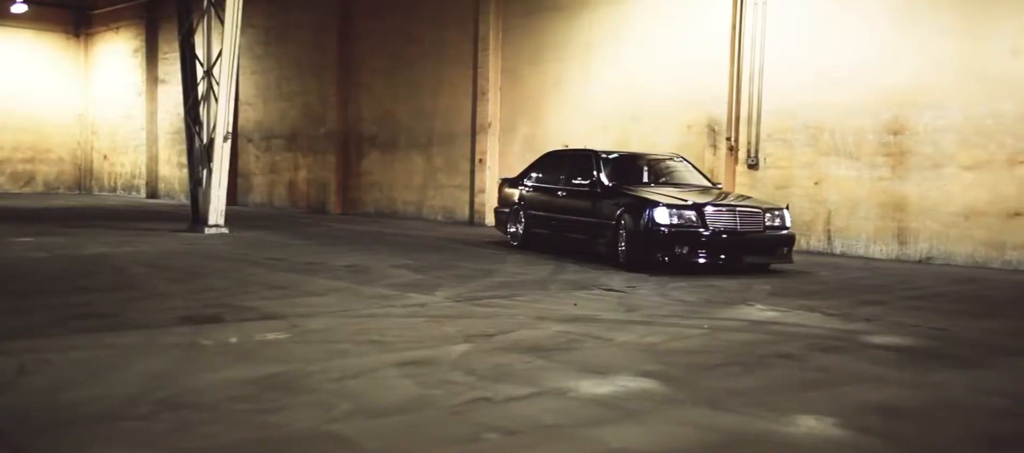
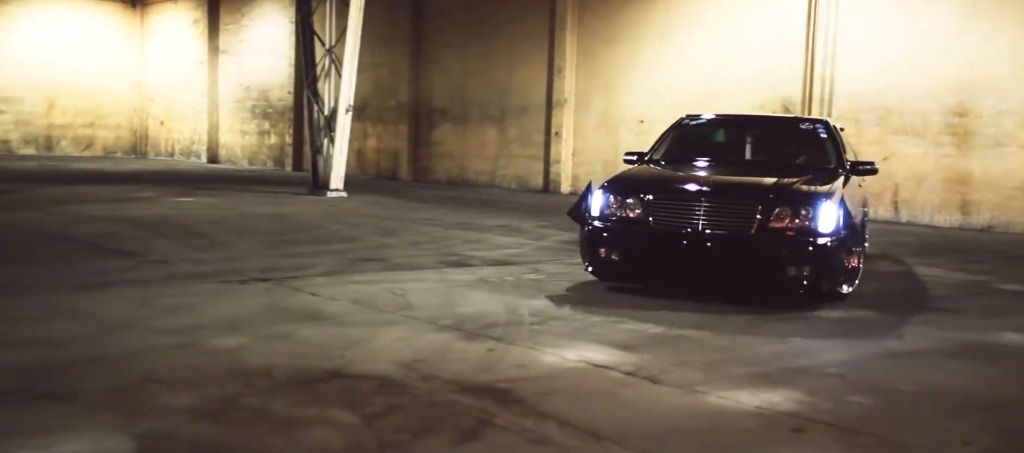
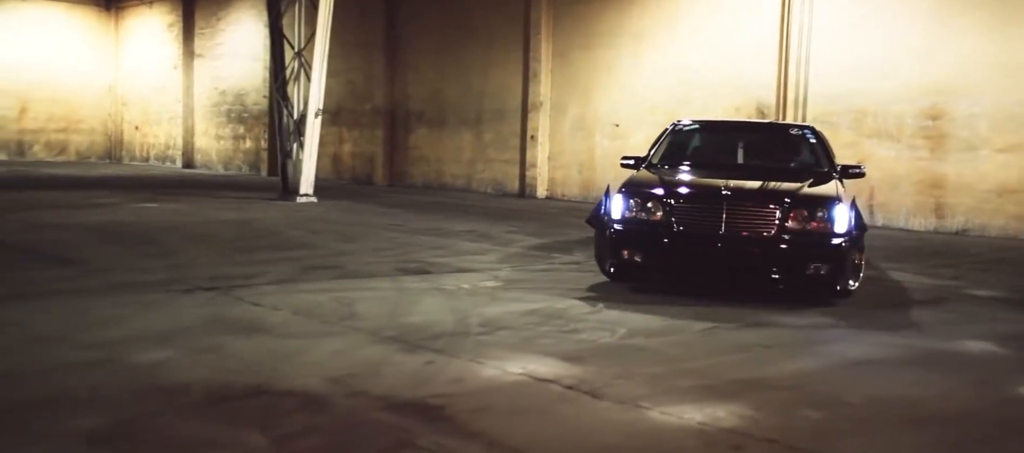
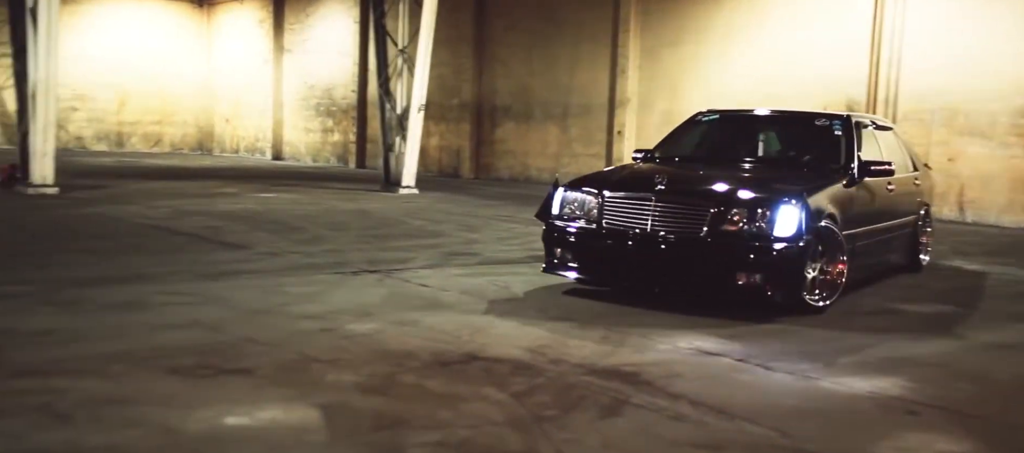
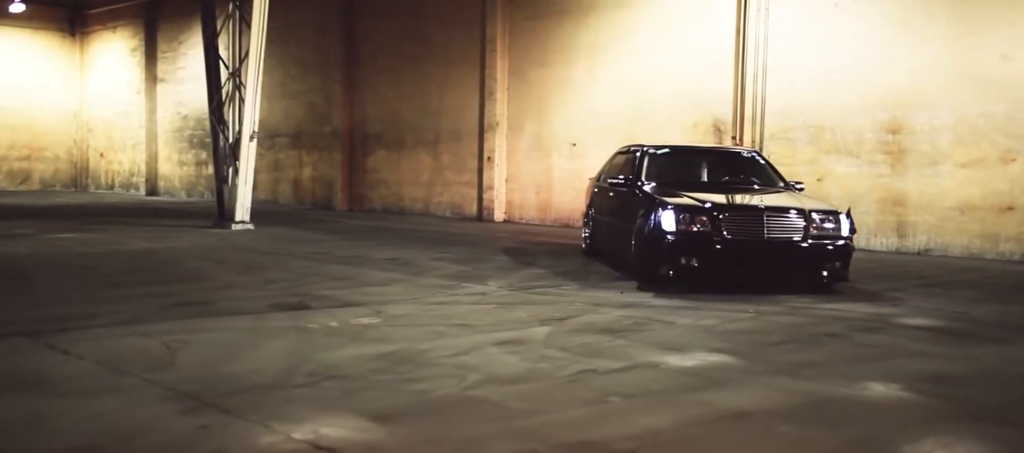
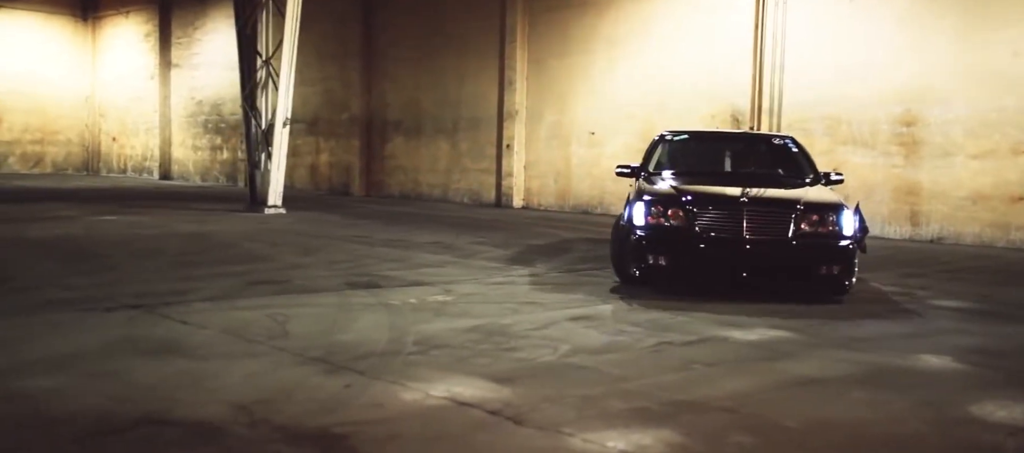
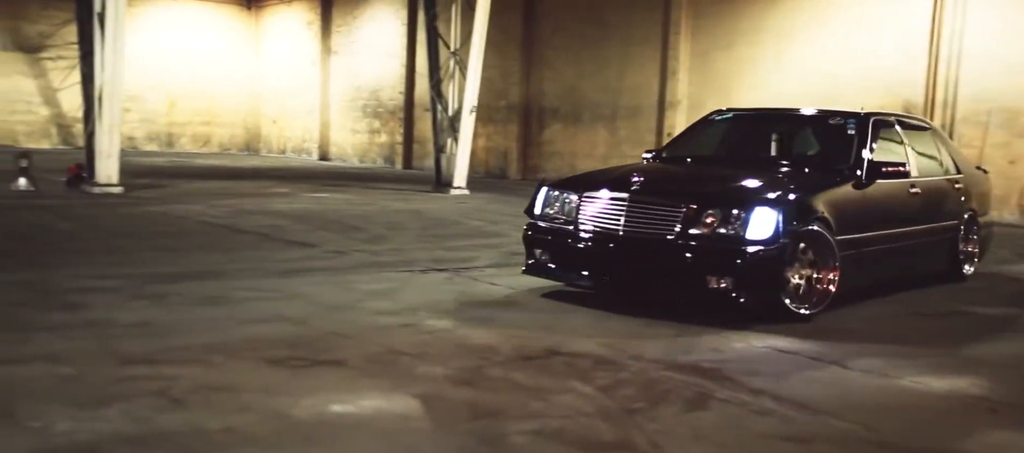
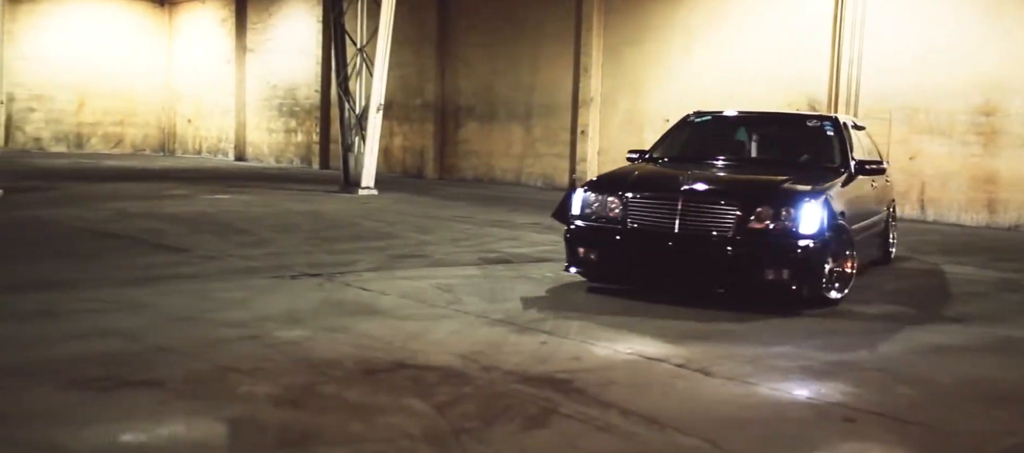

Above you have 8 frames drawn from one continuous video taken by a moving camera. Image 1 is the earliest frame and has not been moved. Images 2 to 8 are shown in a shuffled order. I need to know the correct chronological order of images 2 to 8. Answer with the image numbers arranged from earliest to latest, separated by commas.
5, 6, 3, 2, 8, 4, 7
